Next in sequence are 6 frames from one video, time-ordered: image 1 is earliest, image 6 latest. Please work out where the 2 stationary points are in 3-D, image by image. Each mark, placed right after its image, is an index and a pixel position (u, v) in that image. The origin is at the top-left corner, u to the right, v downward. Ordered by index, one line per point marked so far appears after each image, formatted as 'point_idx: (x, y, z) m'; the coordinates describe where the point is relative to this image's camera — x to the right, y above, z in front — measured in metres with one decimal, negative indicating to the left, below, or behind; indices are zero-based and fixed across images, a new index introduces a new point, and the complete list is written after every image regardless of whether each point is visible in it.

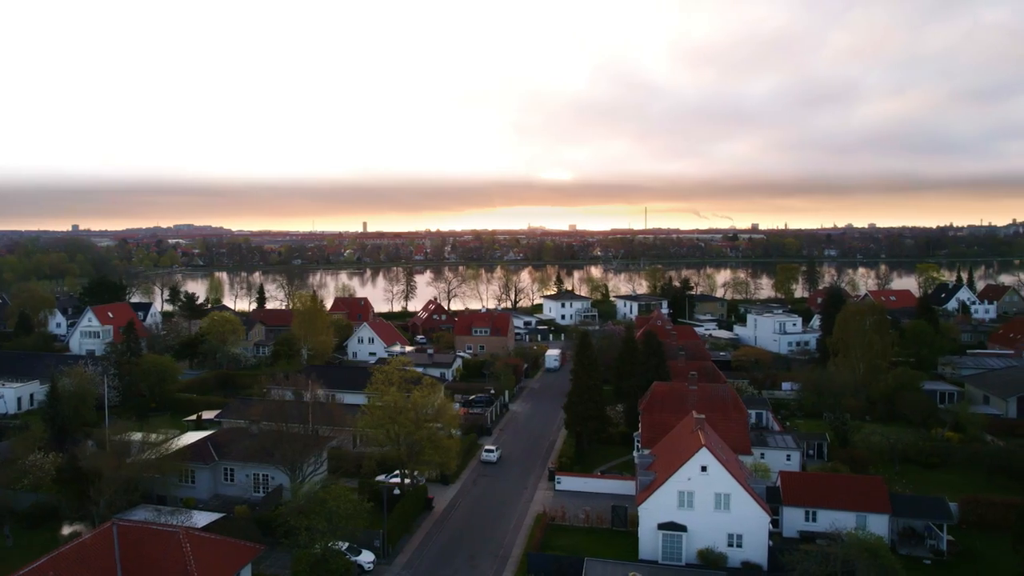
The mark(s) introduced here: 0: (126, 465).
0: (-9.5, -4.4, +19.7) m
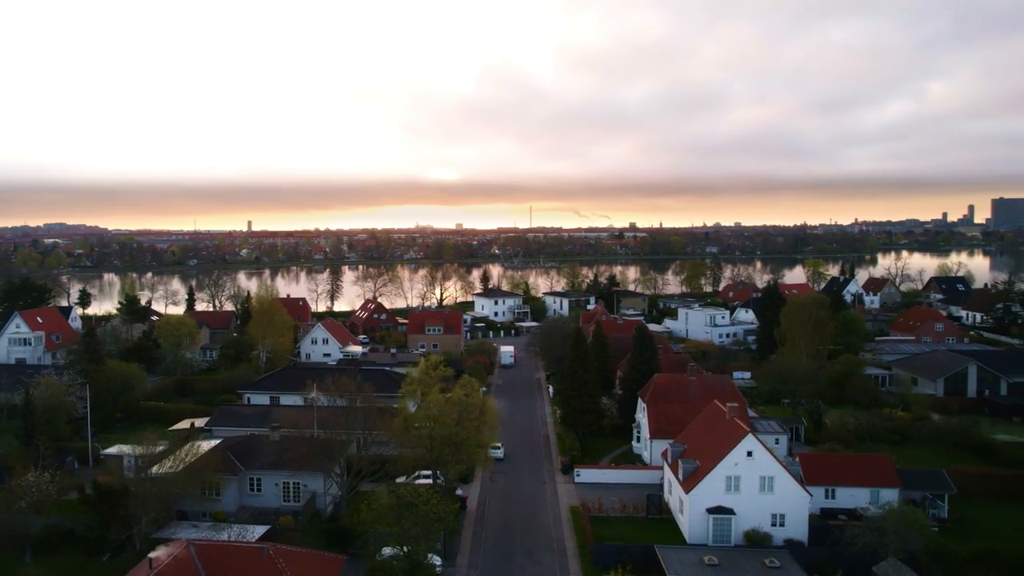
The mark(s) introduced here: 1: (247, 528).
0: (-8.0, -4.4, +18.2) m
1: (-5.9, -5.5, +18.1) m
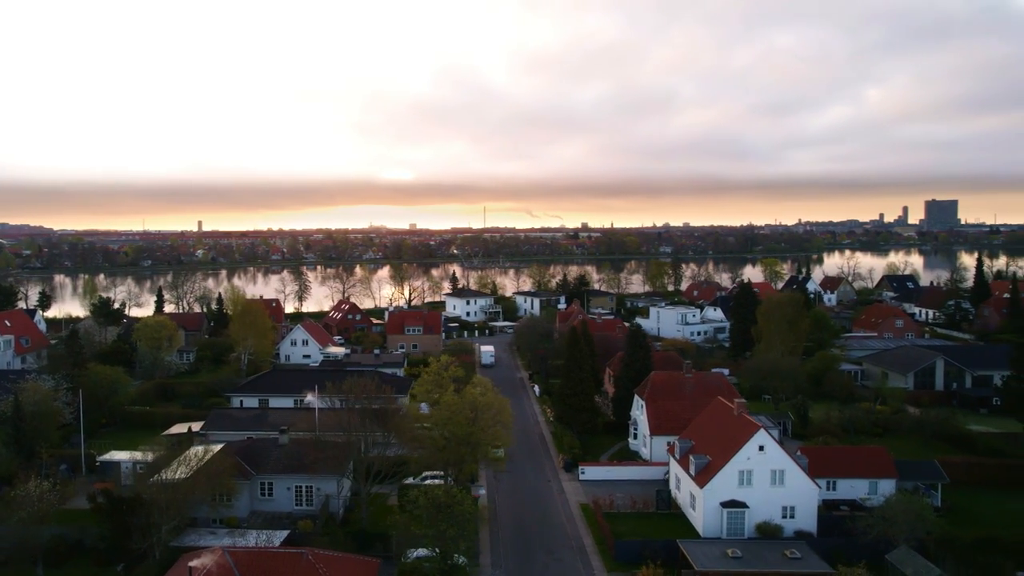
0: (-7.4, -4.4, +17.6) m
1: (-5.3, -5.4, +17.7) m
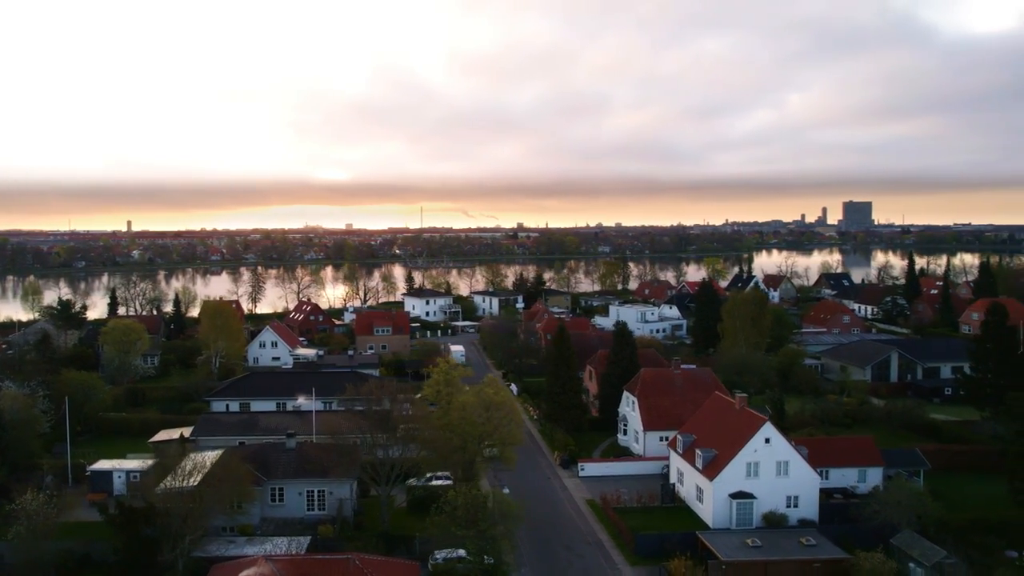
0: (-6.7, -4.4, +16.9) m
1: (-4.6, -5.4, +17.2) m
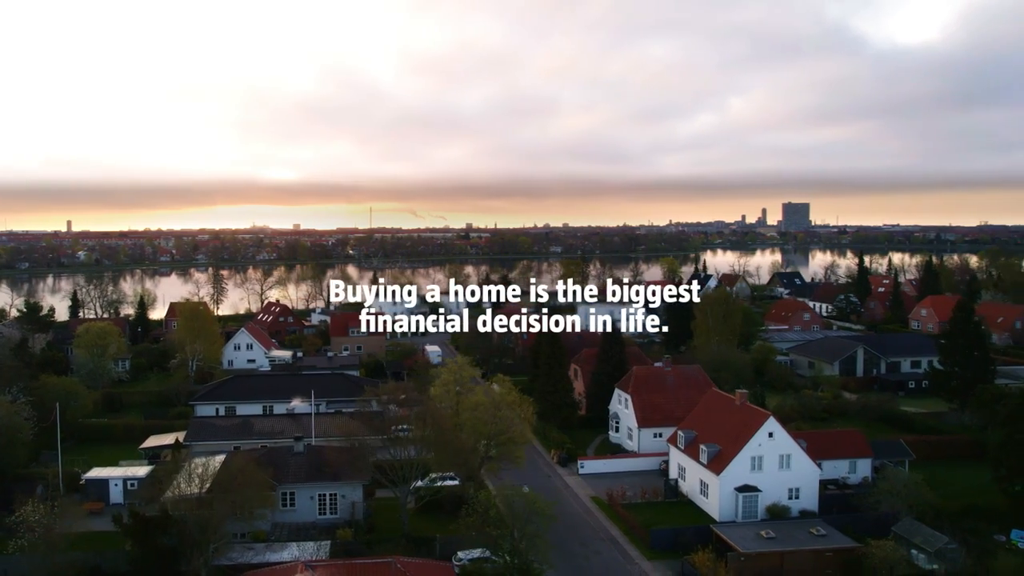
0: (-6.1, -4.4, +16.4) m
1: (-4.1, -5.4, +16.8) m
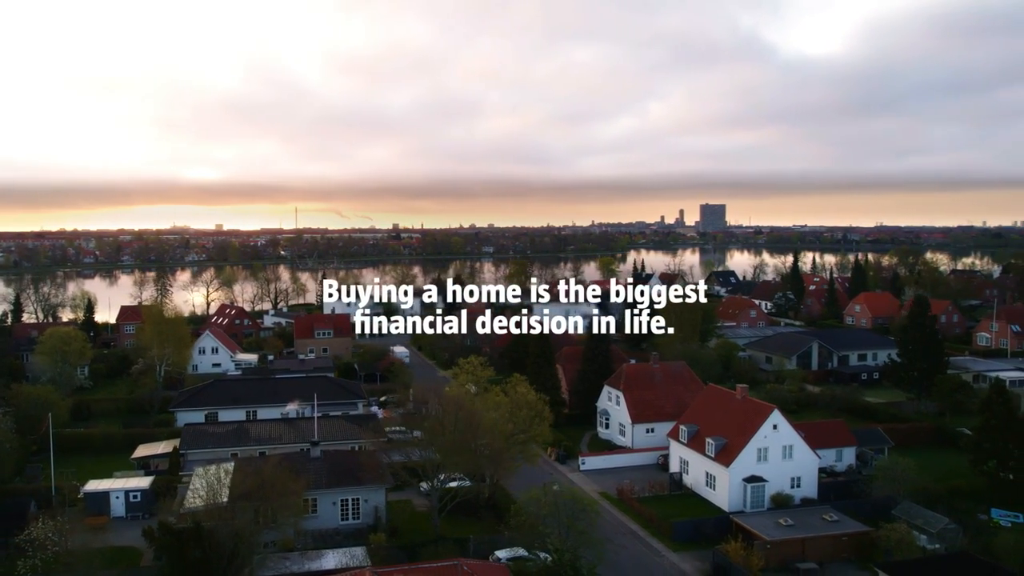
0: (-5.2, -4.4, +15.7) m
1: (-3.2, -5.4, +16.3) m
